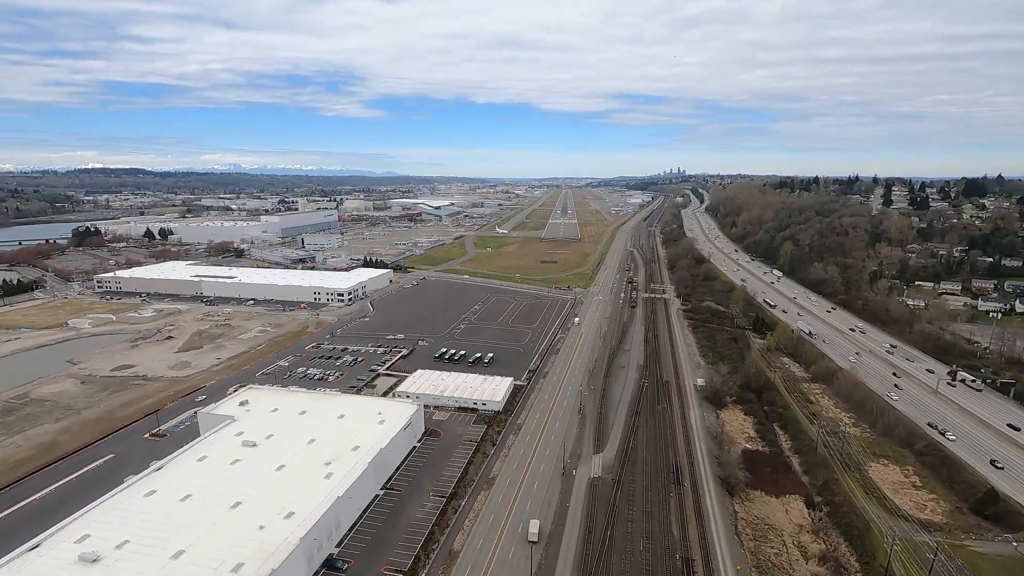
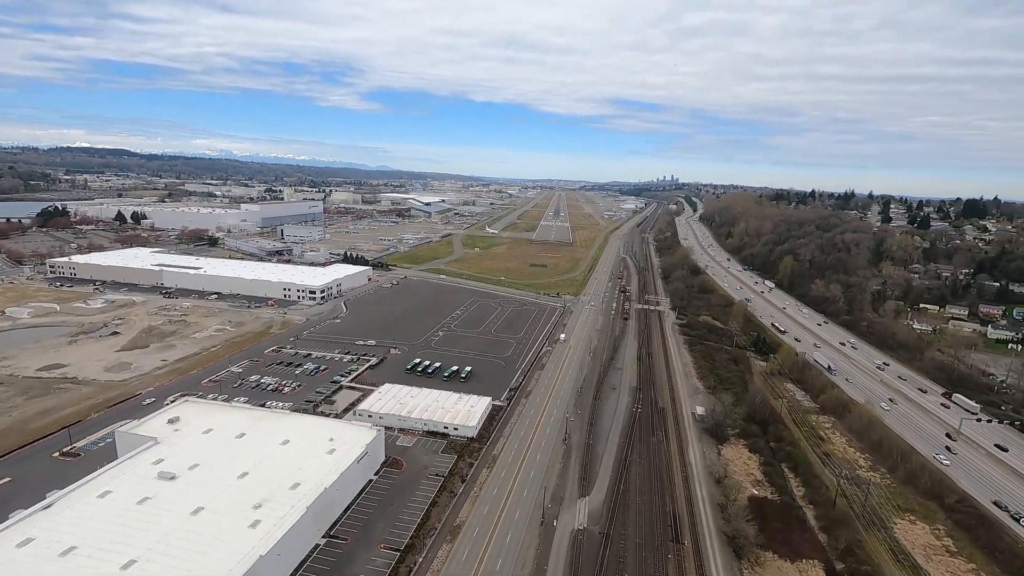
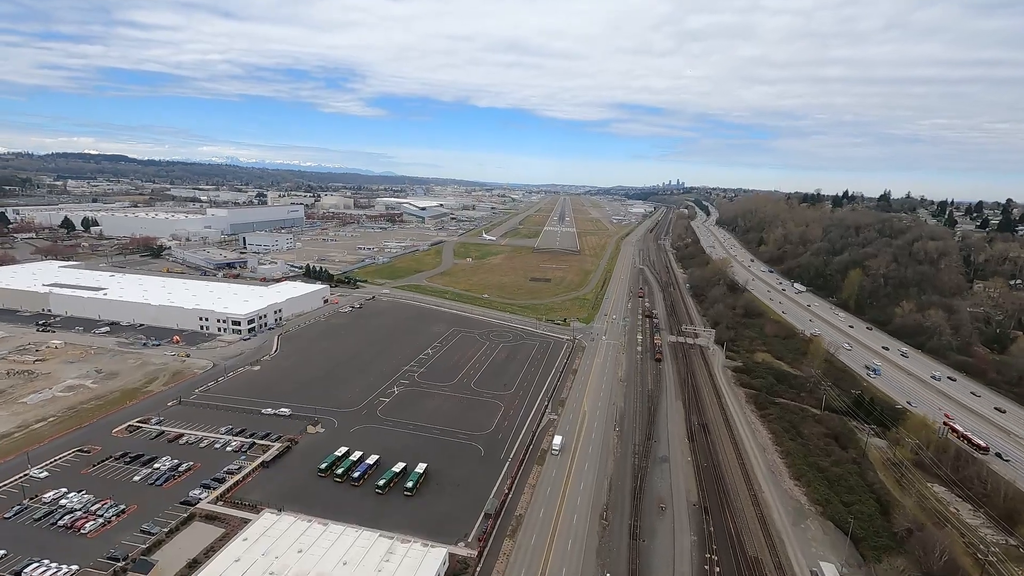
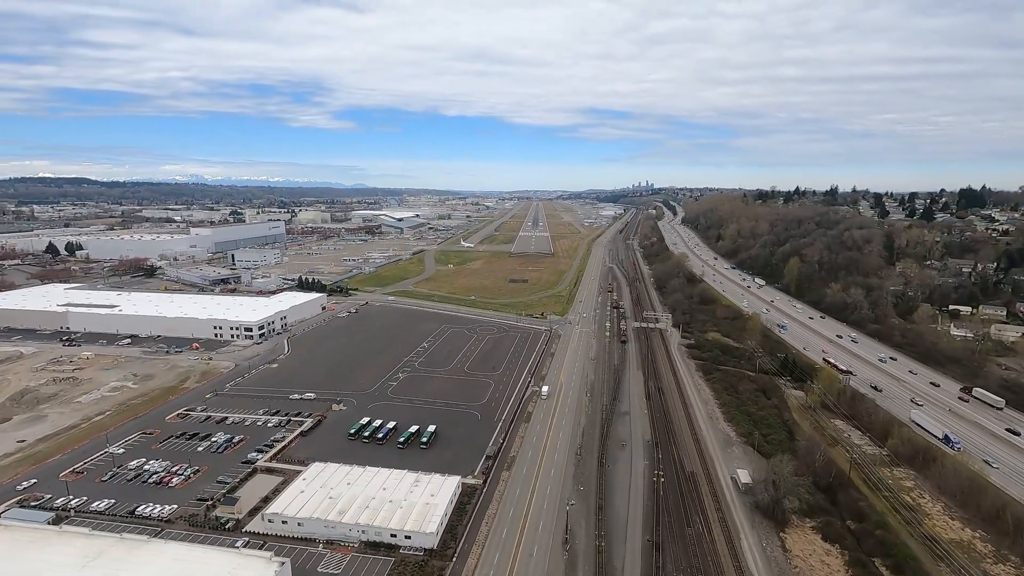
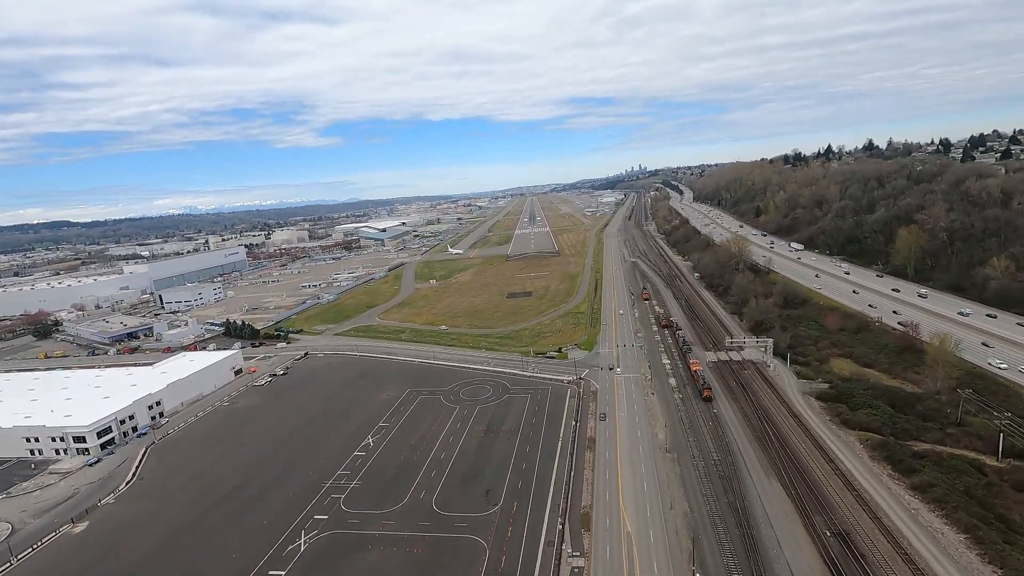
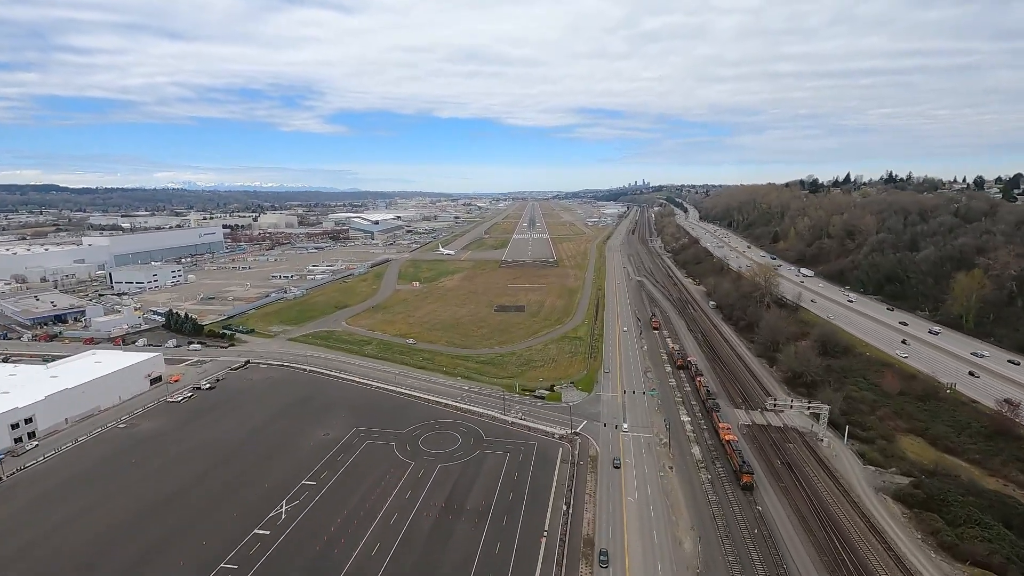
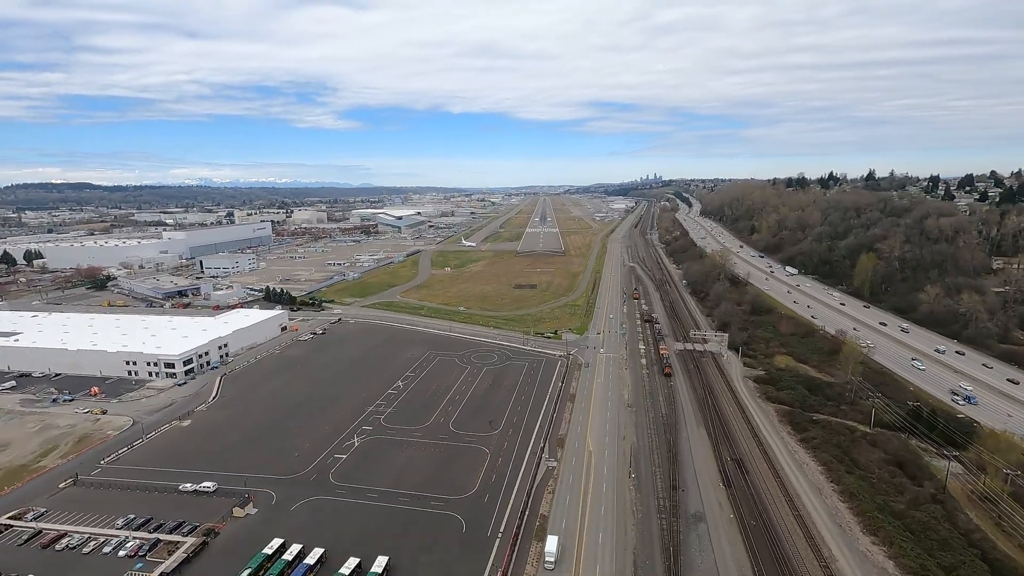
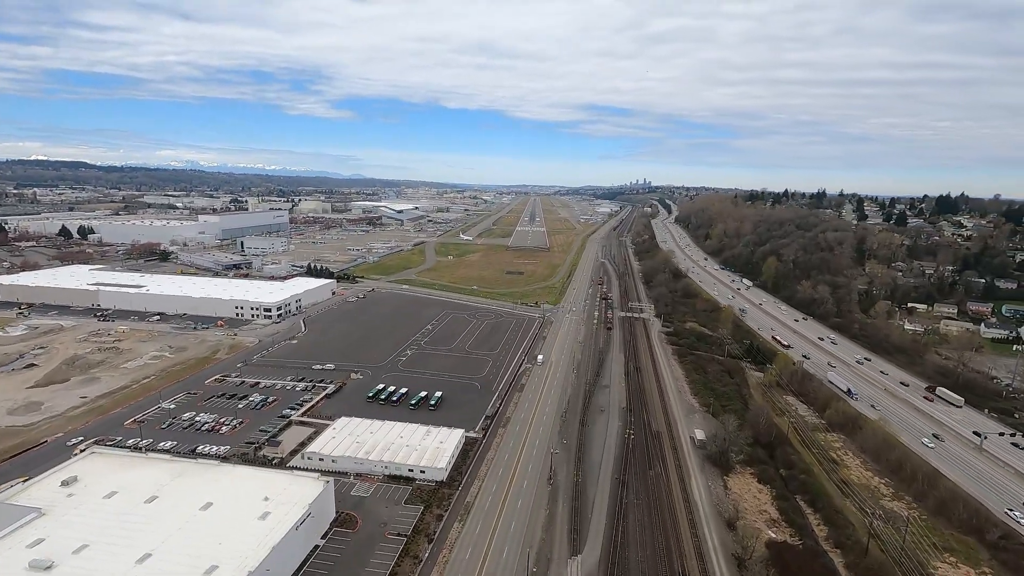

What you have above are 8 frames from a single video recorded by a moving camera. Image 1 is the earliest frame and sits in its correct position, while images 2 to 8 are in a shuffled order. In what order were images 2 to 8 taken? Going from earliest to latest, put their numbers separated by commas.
2, 8, 4, 3, 7, 5, 6
